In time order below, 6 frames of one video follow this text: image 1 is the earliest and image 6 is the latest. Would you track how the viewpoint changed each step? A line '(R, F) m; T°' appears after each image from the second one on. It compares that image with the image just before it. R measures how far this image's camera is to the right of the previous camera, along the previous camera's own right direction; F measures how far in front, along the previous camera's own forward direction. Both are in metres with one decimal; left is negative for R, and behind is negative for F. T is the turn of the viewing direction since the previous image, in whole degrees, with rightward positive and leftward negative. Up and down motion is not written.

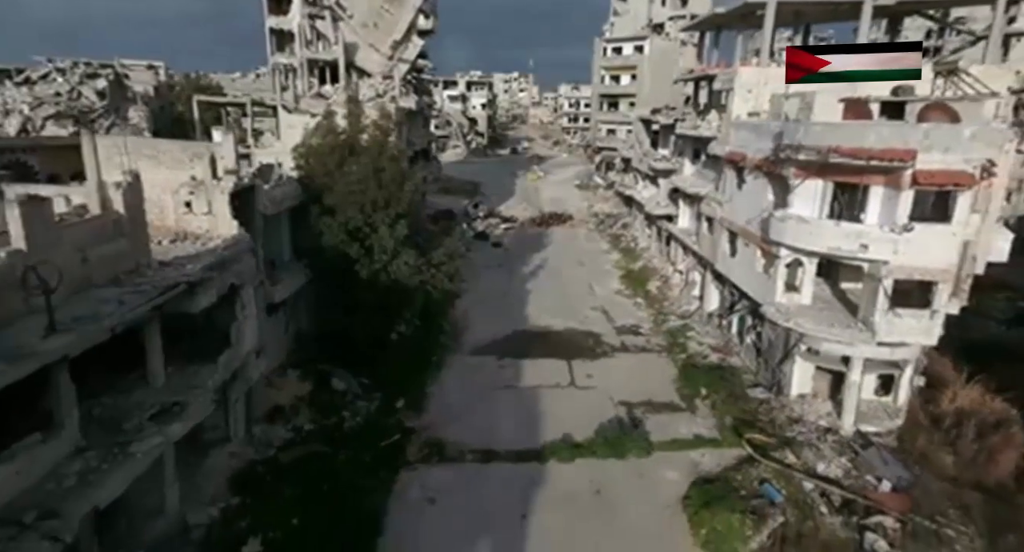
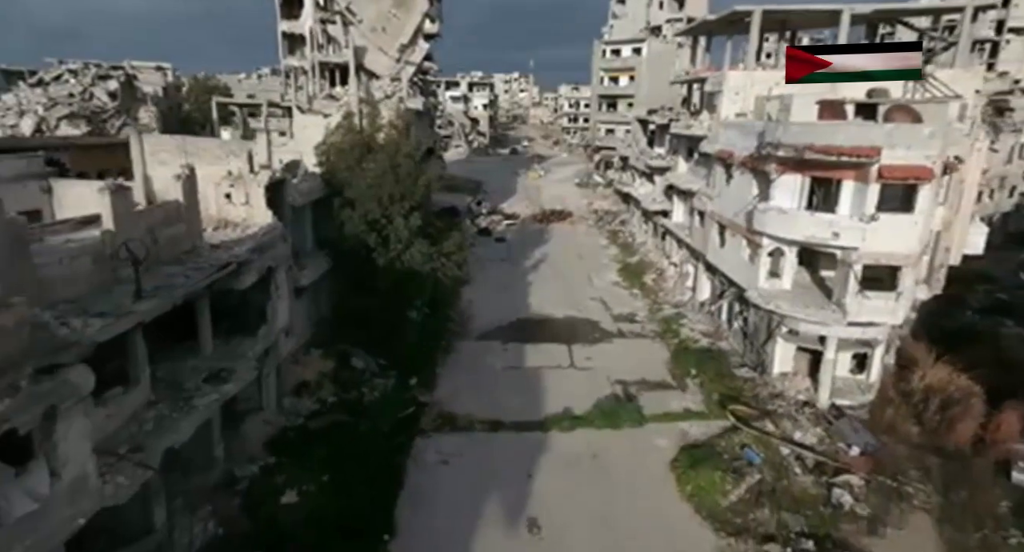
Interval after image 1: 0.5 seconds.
(-0.2, -1.9) m; 0°
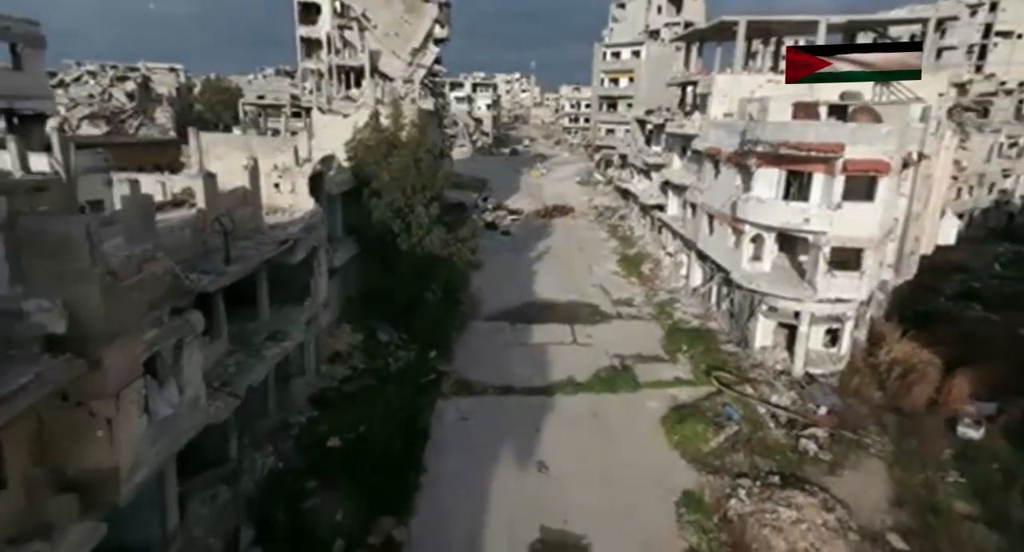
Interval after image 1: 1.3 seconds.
(-0.3, -2.8) m; 0°
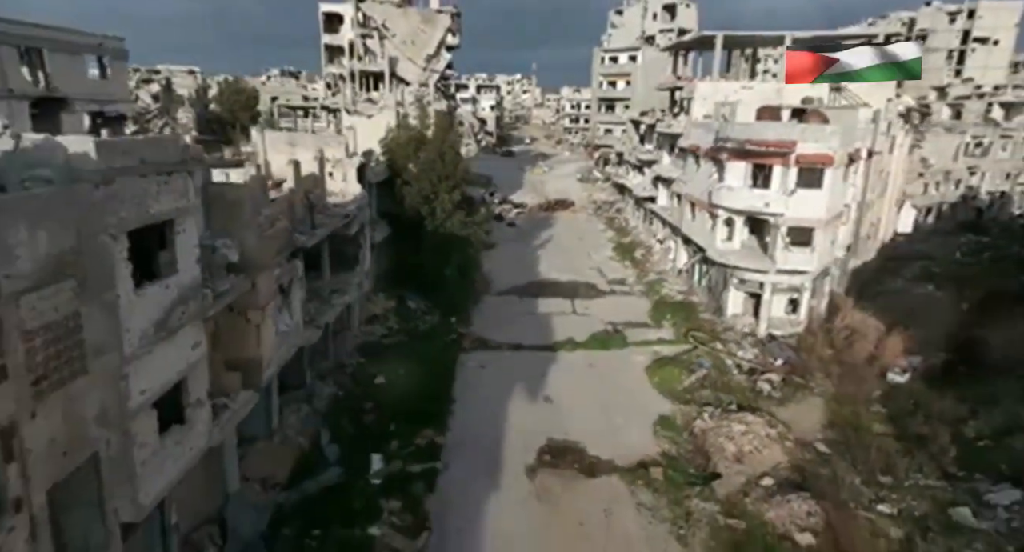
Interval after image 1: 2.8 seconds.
(-0.4, -4.7) m; 0°
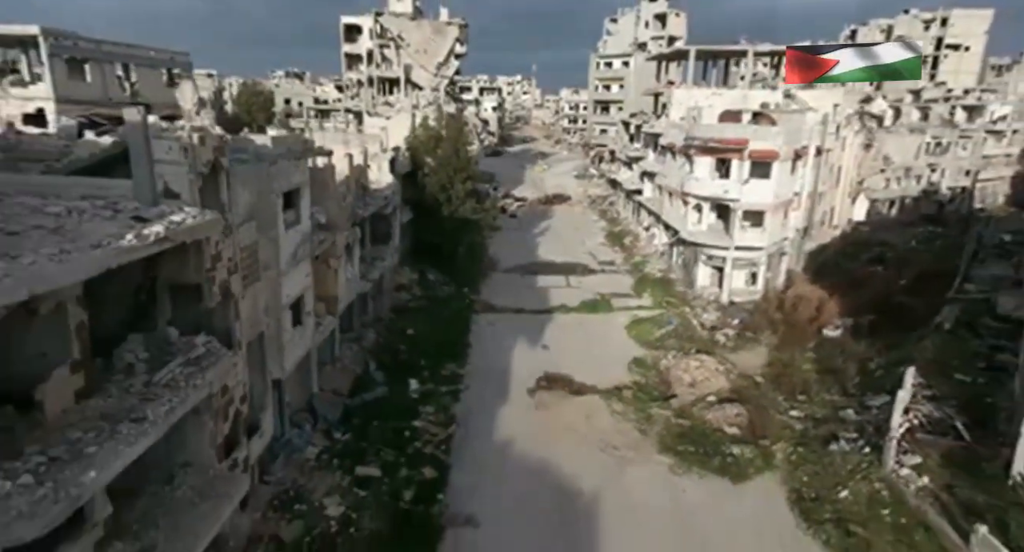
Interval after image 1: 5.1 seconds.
(-0.2, -5.8) m; 0°
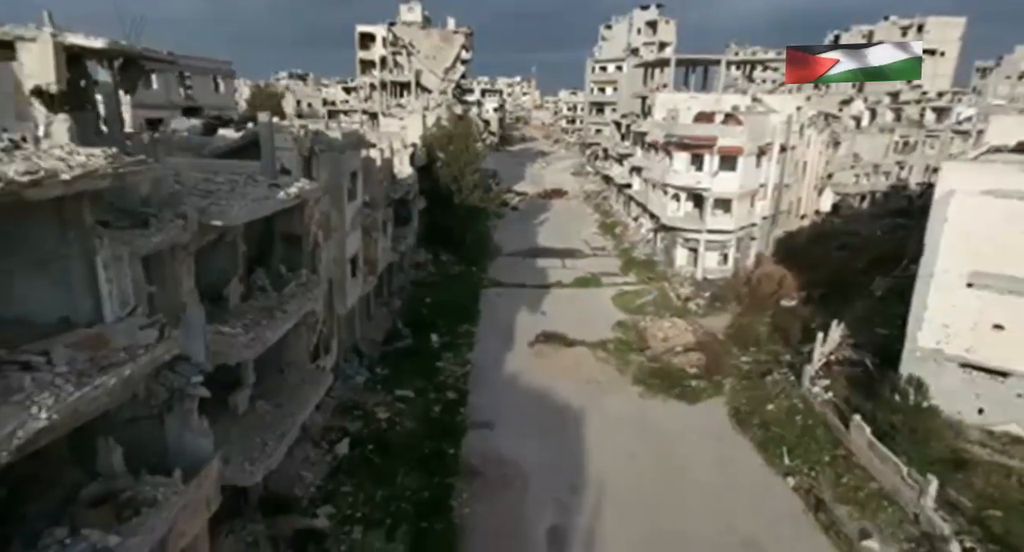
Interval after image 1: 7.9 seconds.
(-0.2, -5.3) m; 0°
